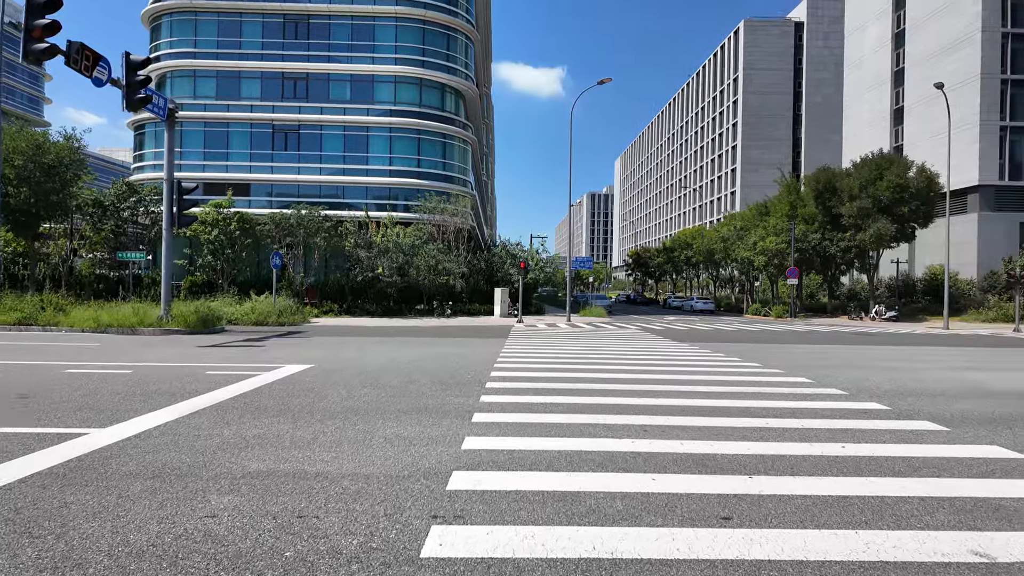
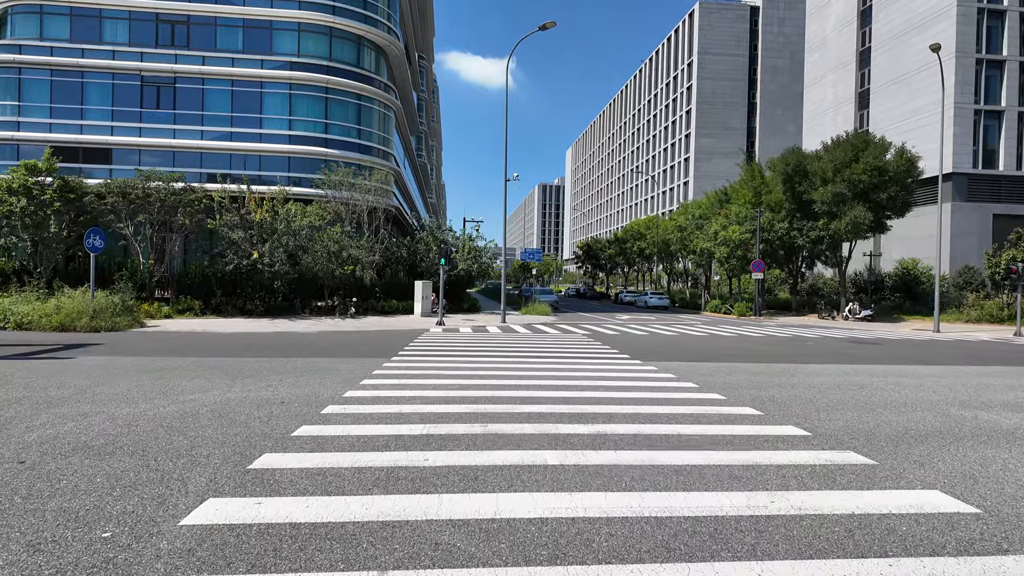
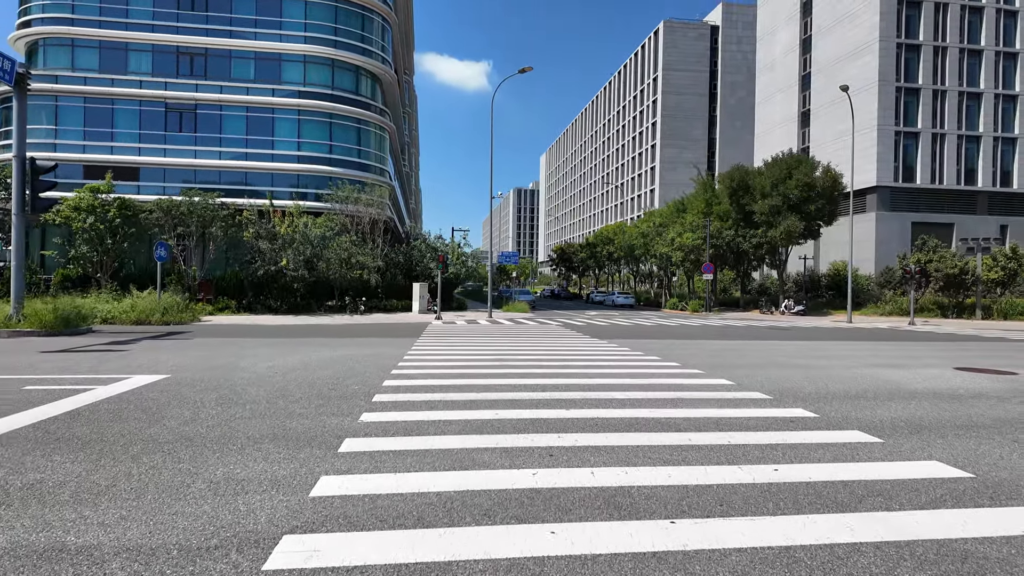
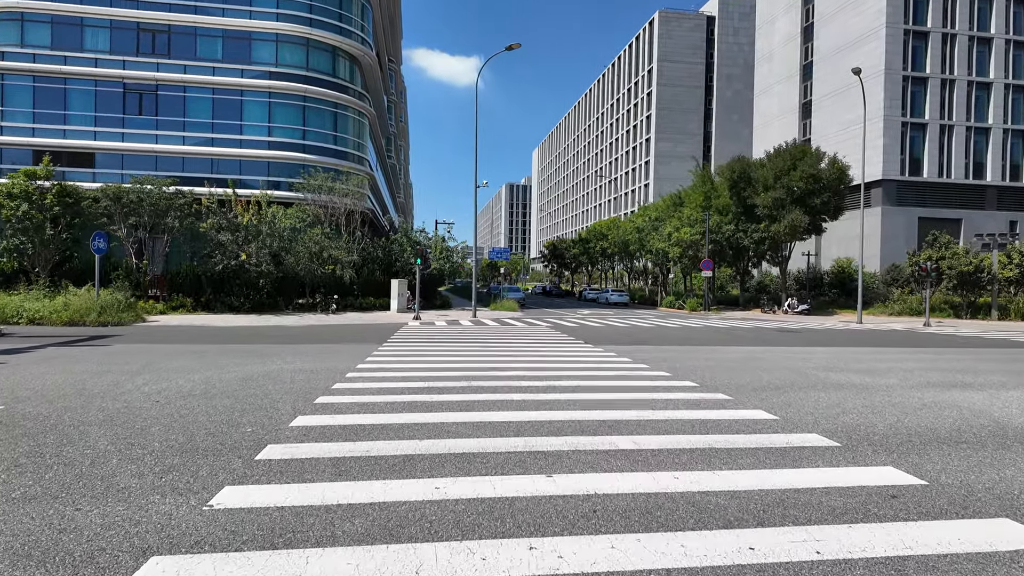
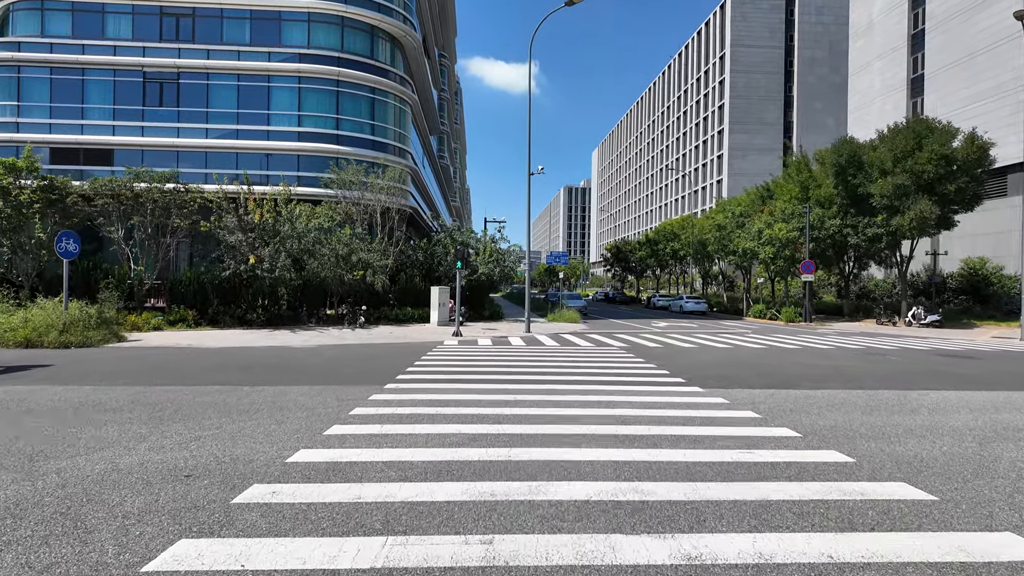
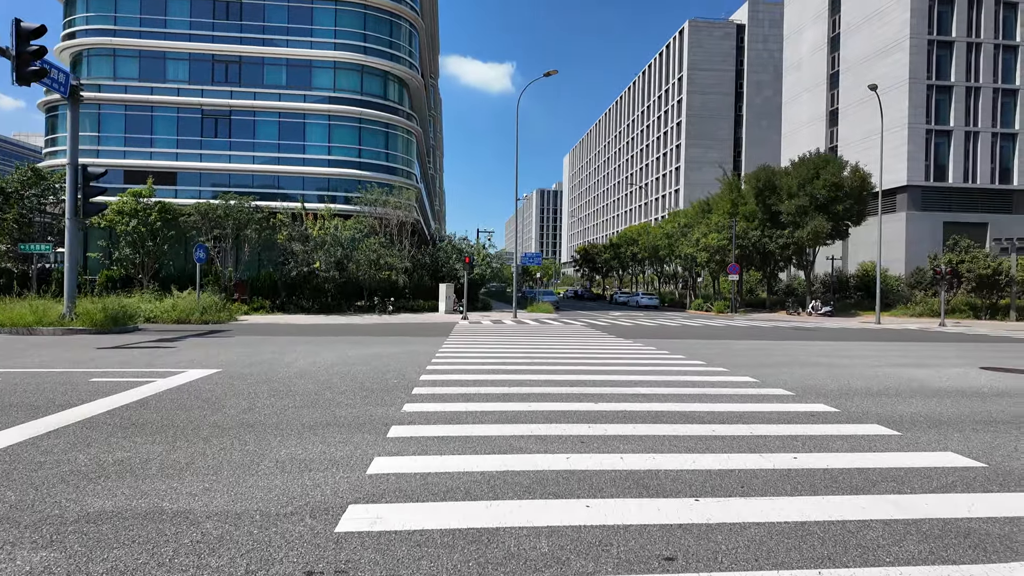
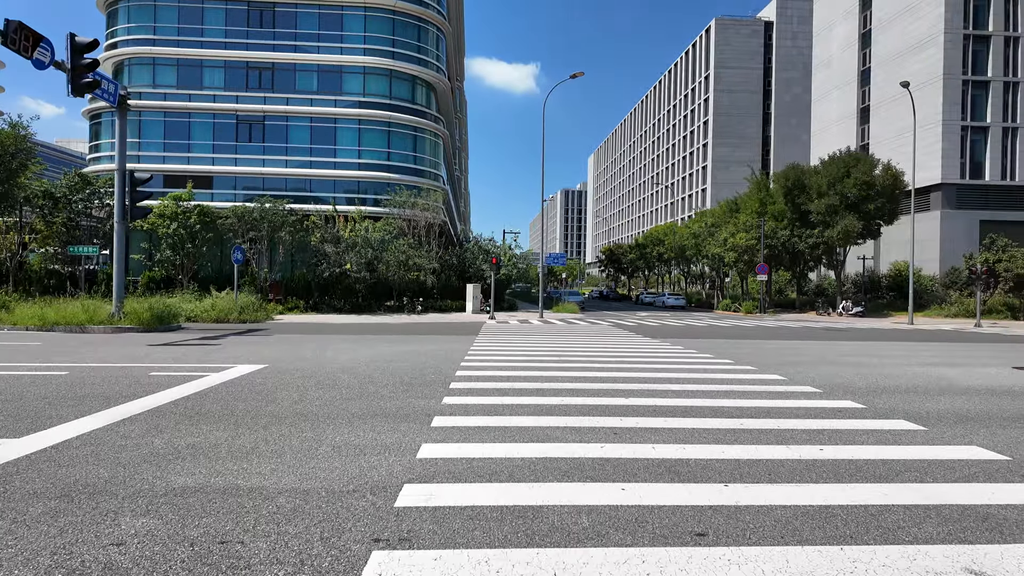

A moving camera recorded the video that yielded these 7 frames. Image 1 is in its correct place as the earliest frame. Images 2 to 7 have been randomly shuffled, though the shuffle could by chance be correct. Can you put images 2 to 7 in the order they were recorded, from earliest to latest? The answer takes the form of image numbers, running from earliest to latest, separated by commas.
7, 6, 3, 4, 2, 5
